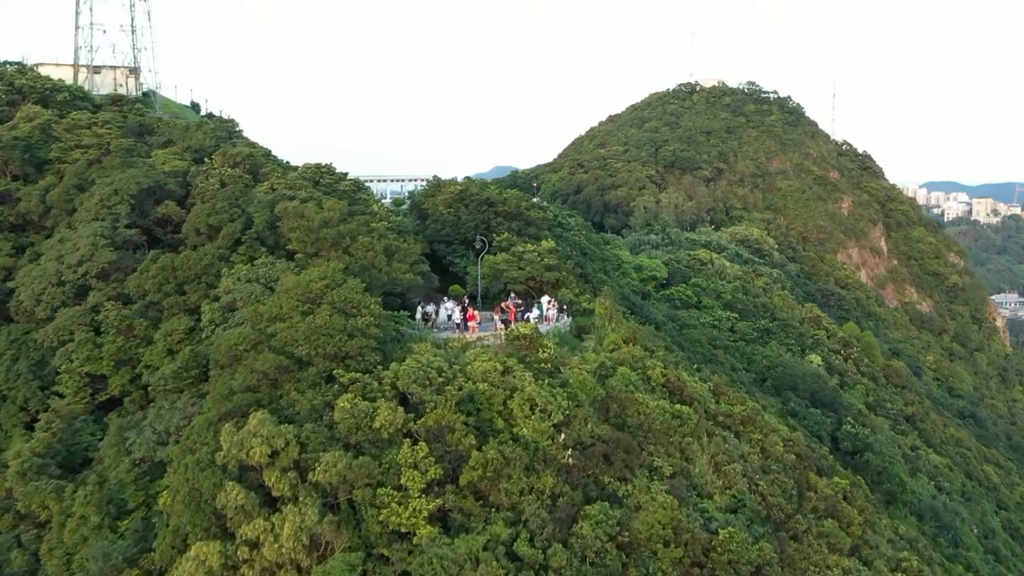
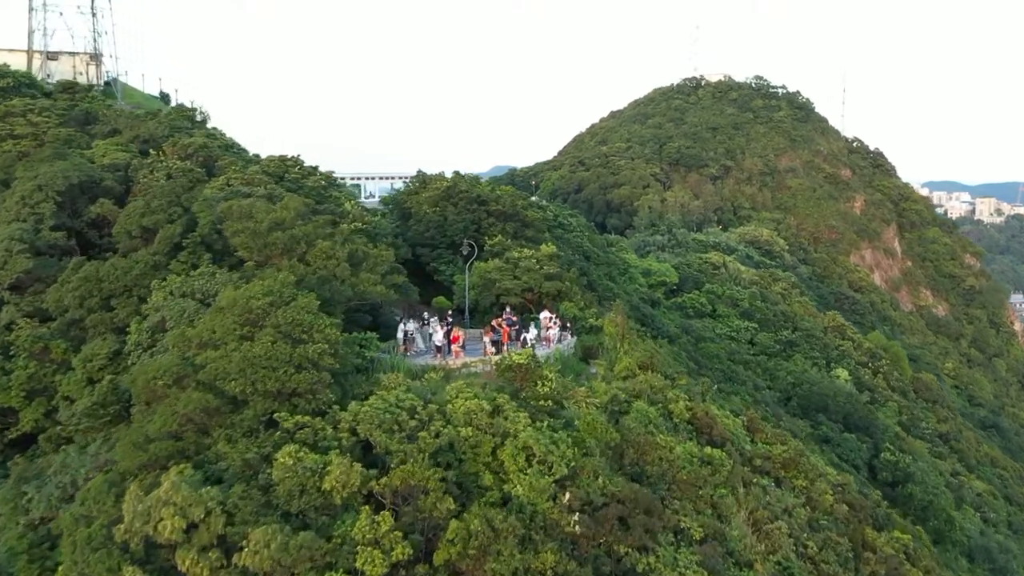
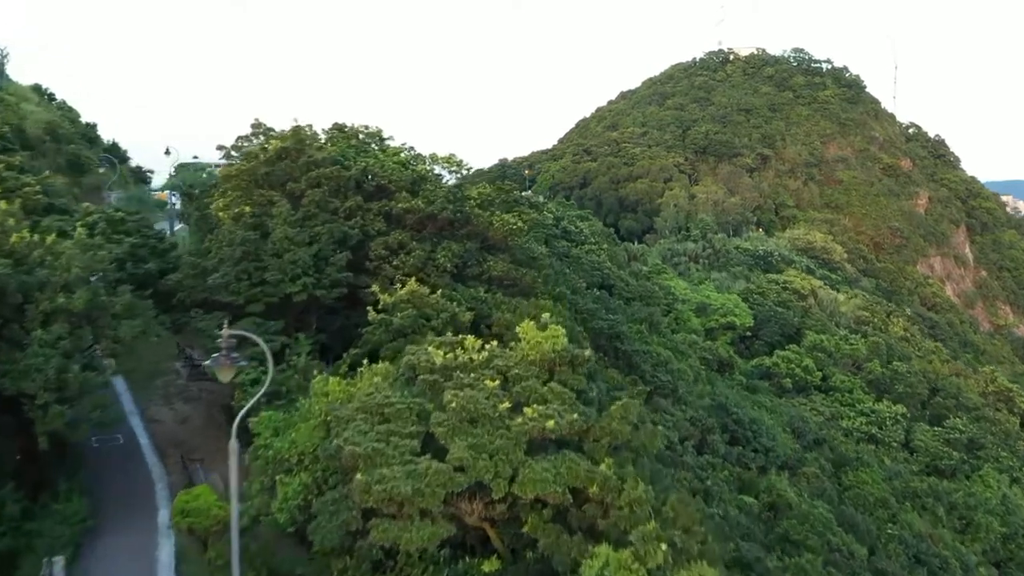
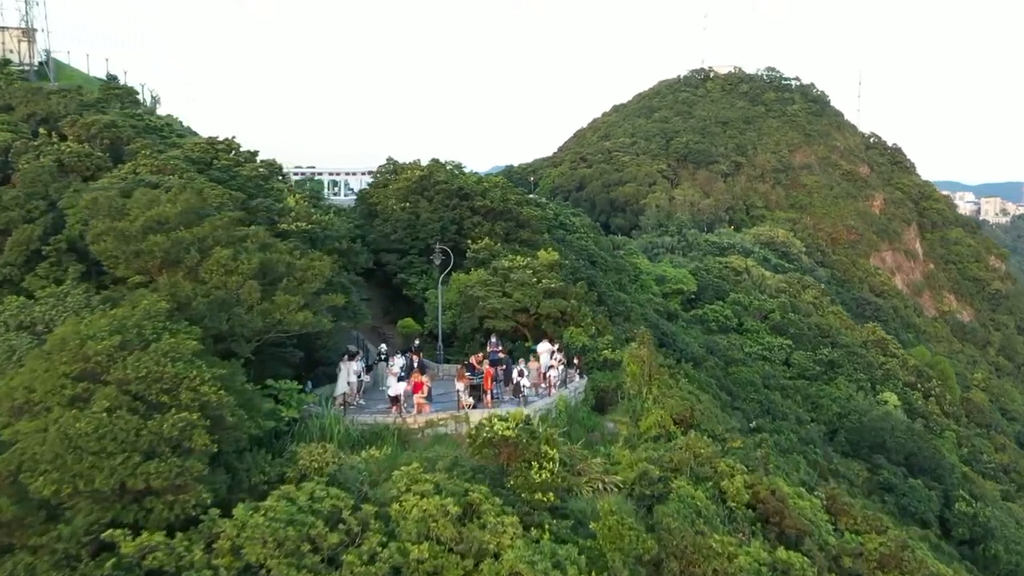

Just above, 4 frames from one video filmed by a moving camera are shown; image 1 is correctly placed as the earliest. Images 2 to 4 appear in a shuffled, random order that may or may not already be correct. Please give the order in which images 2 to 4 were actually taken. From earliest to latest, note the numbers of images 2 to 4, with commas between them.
2, 4, 3
